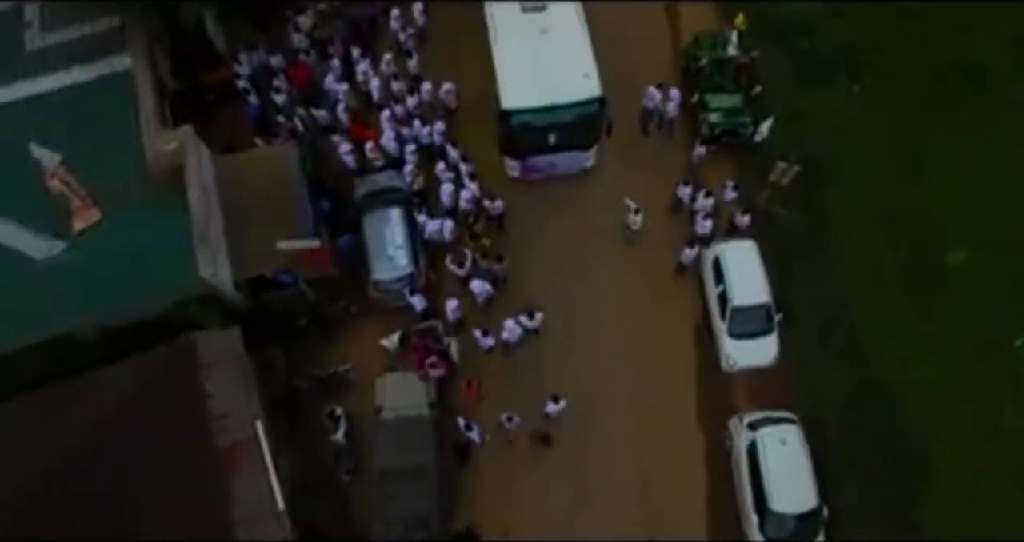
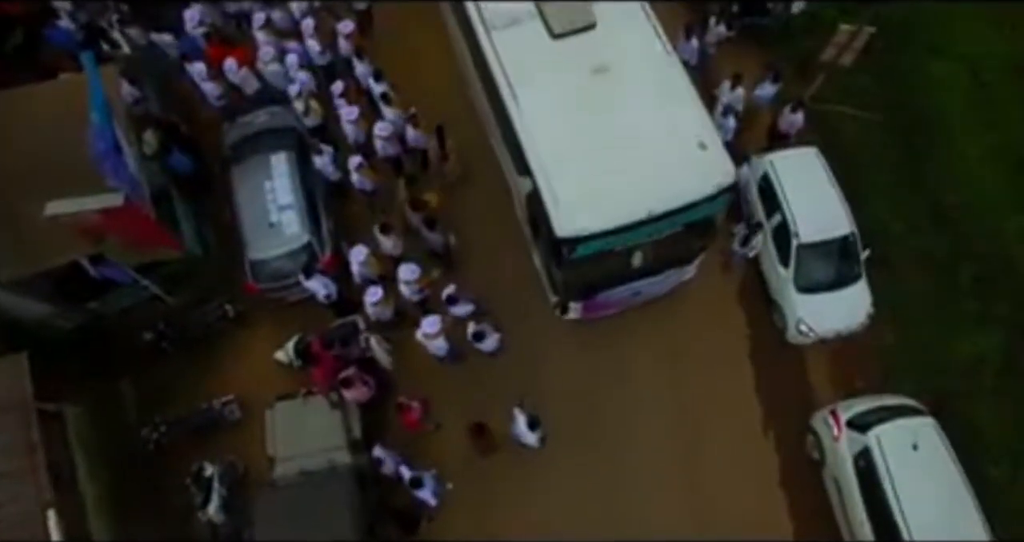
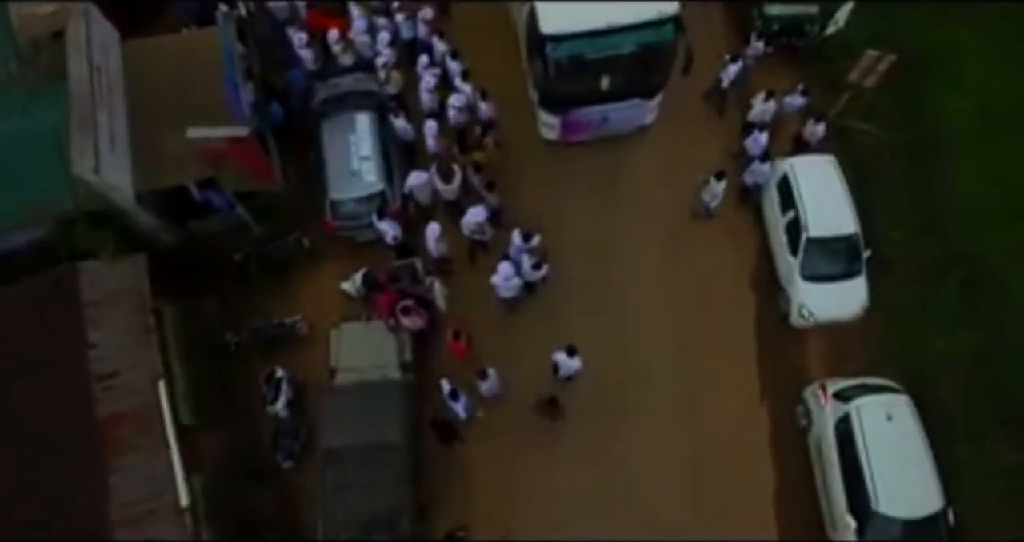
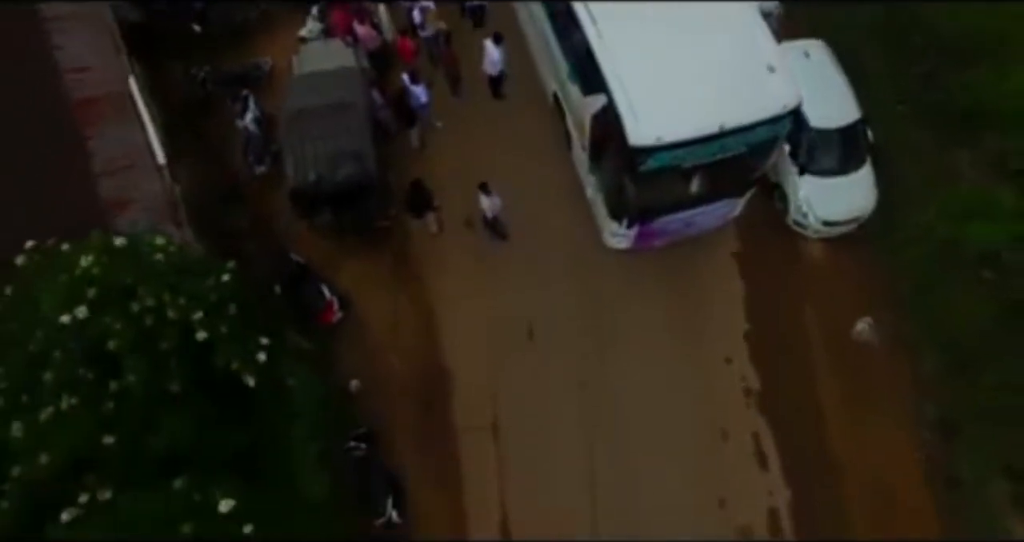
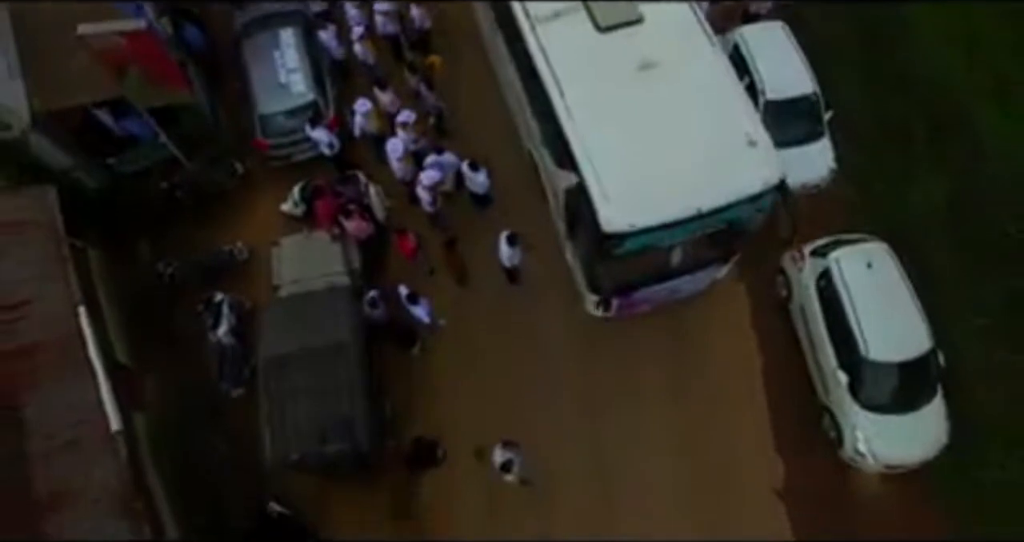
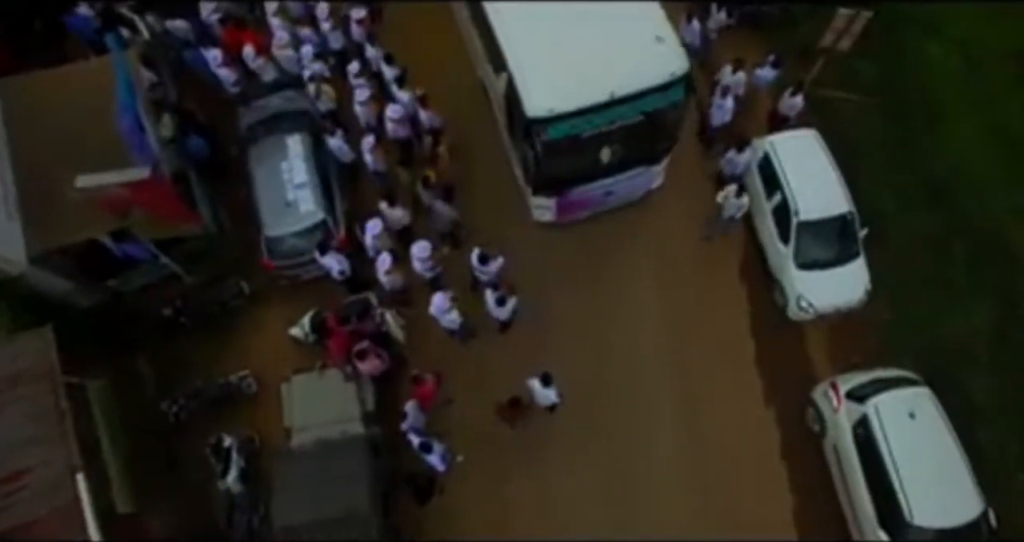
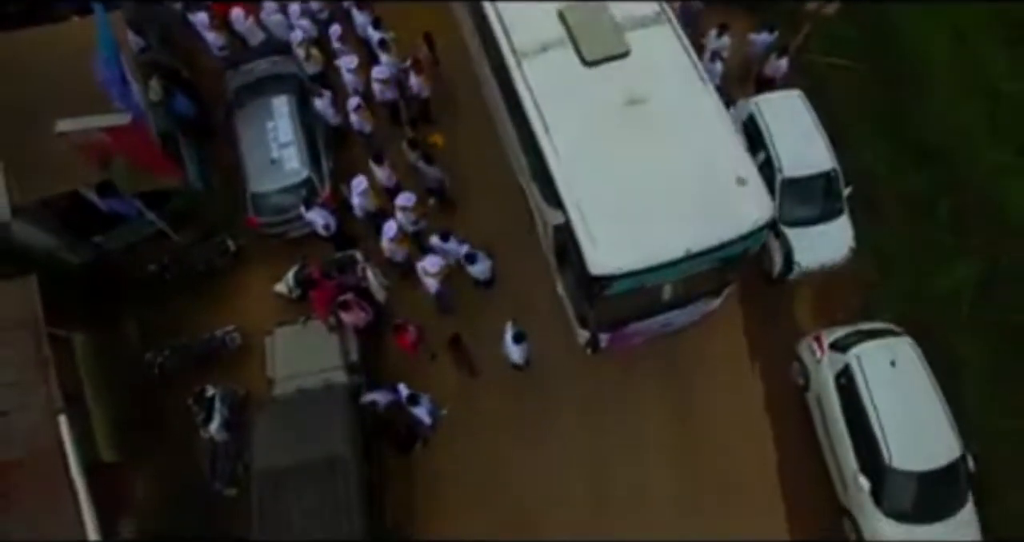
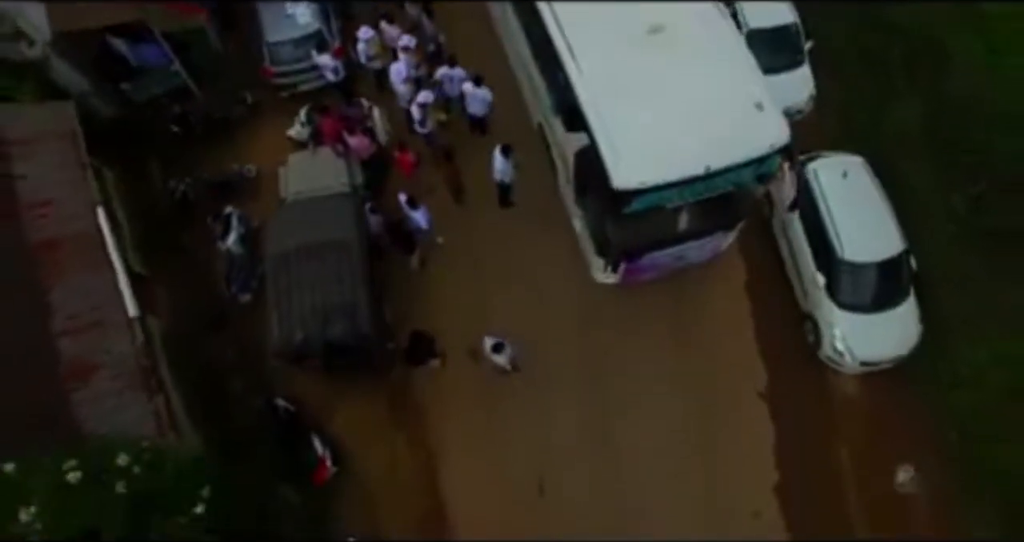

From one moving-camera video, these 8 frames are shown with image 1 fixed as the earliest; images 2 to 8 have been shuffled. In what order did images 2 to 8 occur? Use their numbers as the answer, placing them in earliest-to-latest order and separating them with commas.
3, 6, 2, 7, 5, 8, 4
